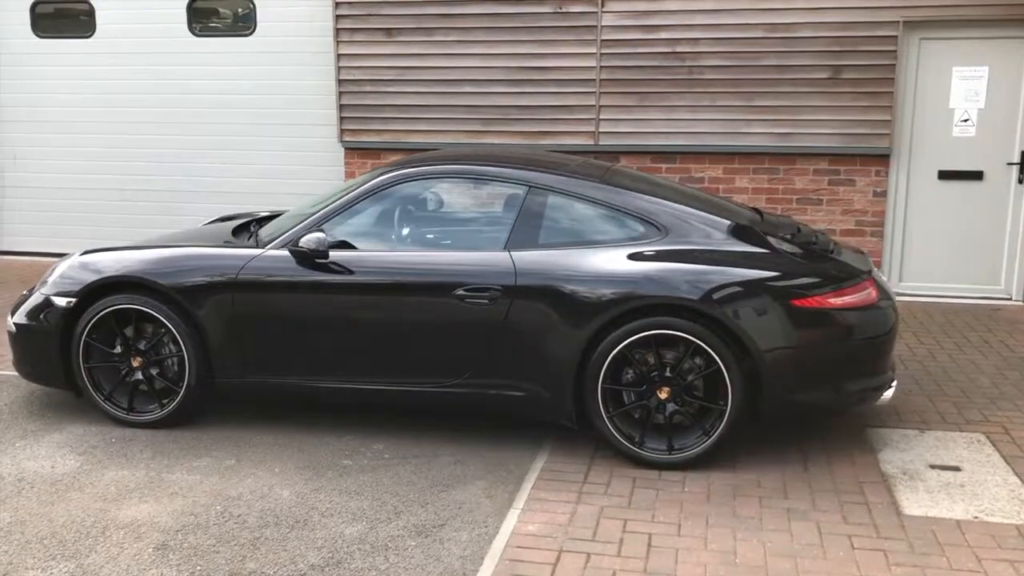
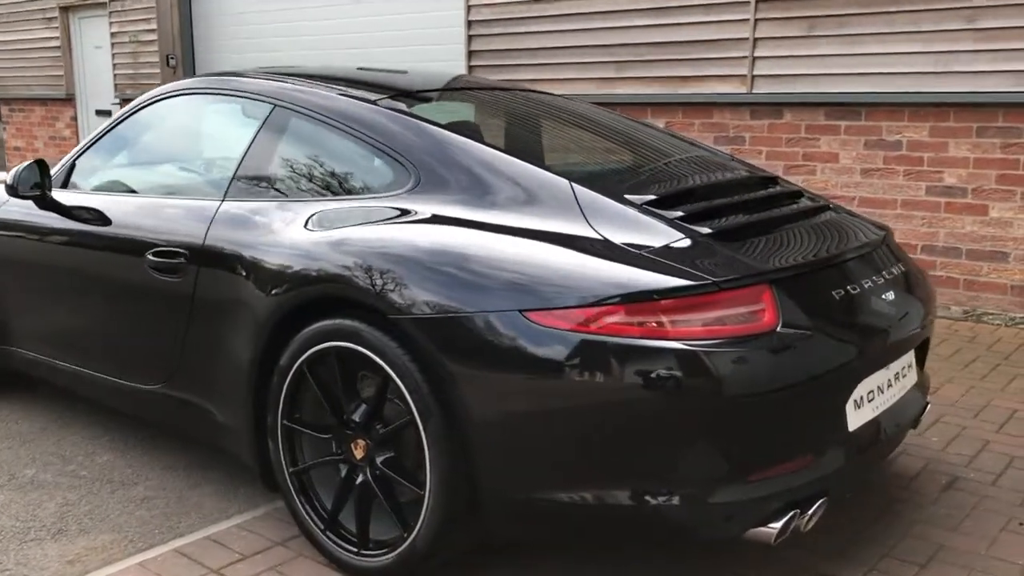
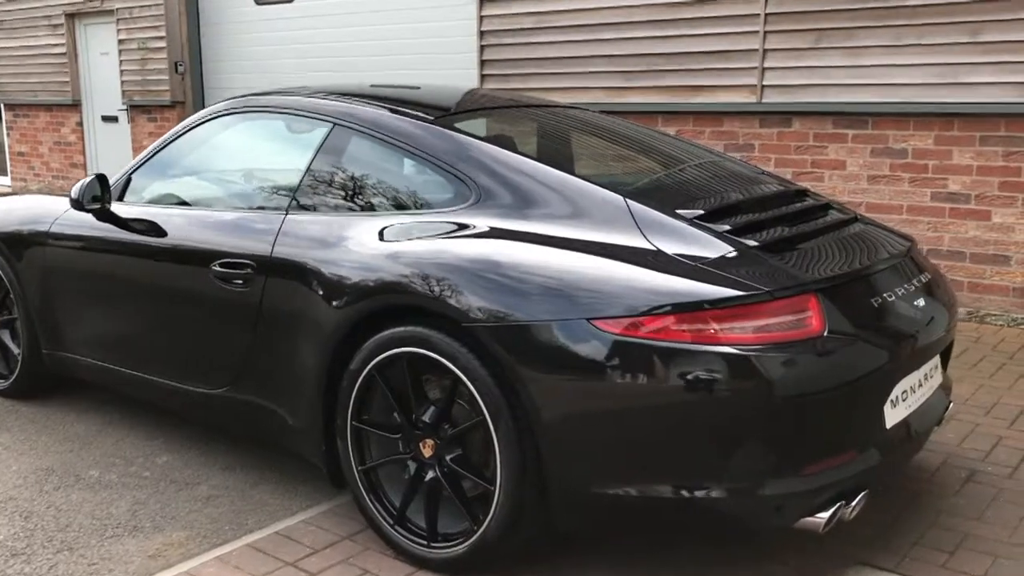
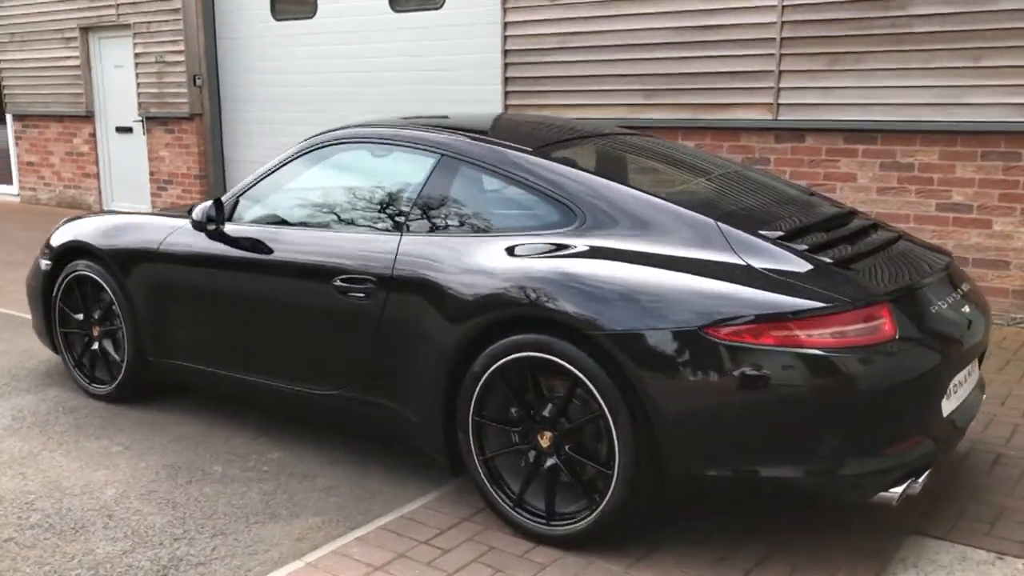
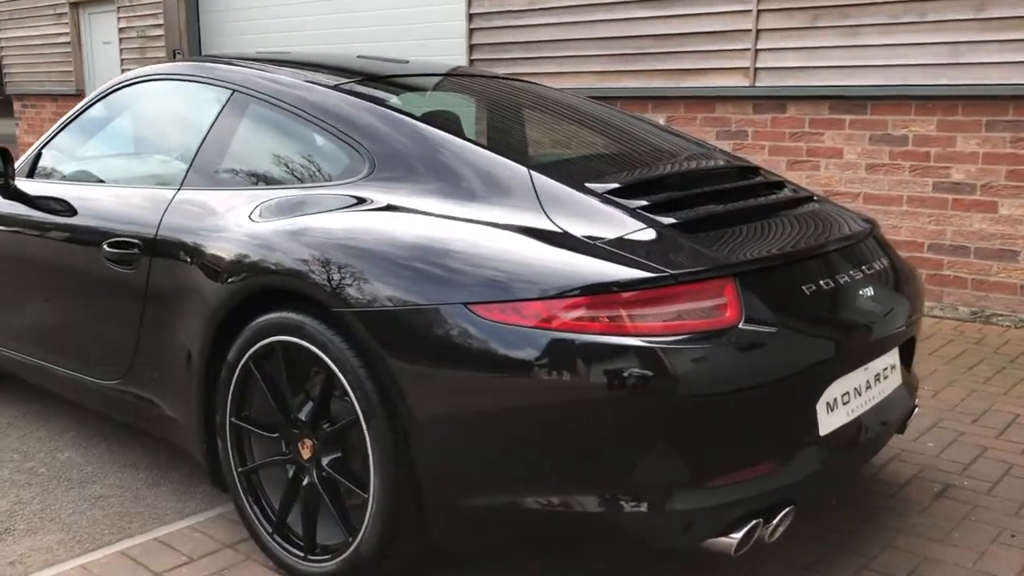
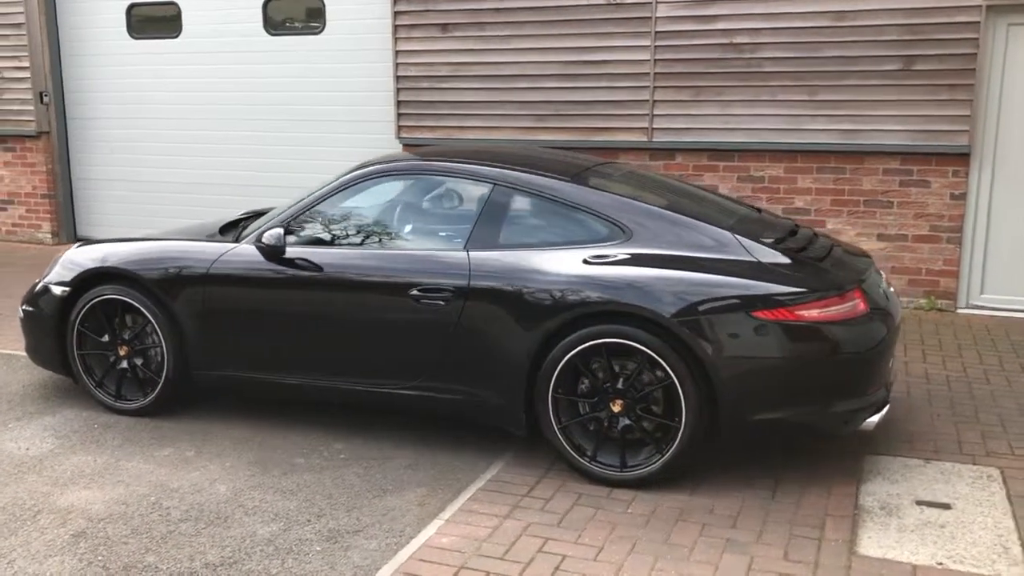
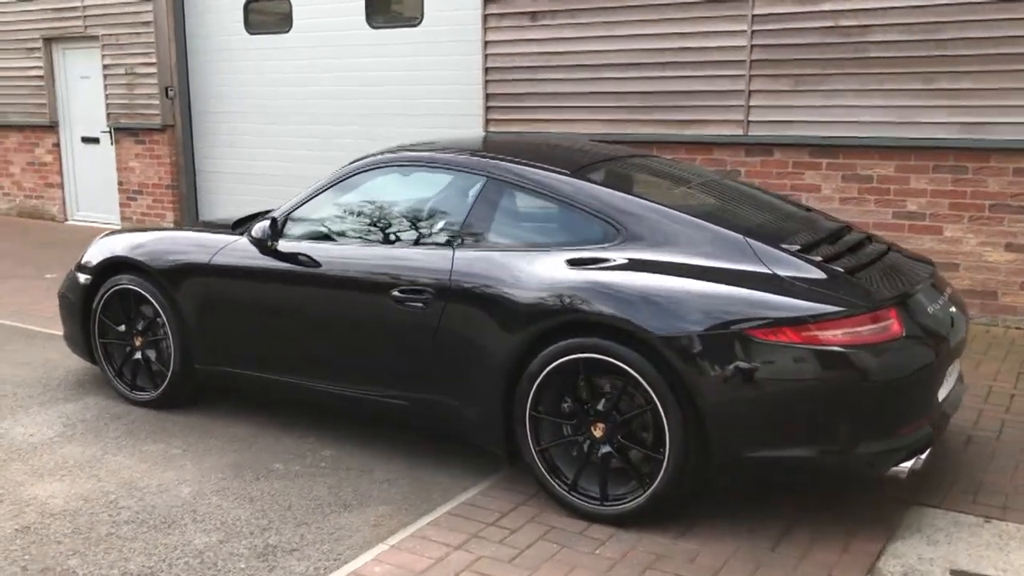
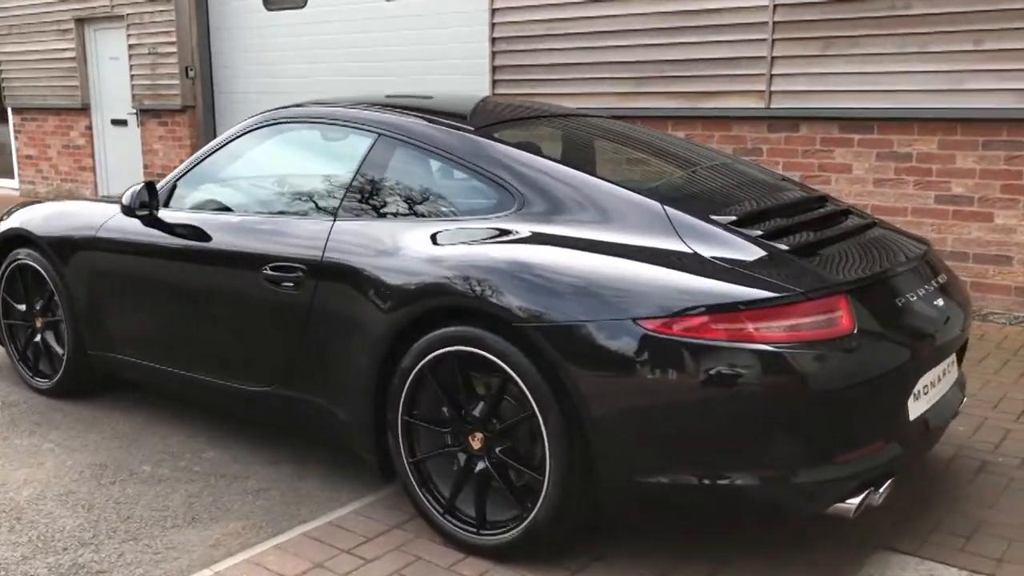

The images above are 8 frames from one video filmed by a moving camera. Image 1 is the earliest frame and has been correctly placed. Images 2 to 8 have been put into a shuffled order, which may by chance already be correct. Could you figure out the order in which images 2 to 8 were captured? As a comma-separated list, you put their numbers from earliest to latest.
6, 7, 4, 8, 3, 2, 5
